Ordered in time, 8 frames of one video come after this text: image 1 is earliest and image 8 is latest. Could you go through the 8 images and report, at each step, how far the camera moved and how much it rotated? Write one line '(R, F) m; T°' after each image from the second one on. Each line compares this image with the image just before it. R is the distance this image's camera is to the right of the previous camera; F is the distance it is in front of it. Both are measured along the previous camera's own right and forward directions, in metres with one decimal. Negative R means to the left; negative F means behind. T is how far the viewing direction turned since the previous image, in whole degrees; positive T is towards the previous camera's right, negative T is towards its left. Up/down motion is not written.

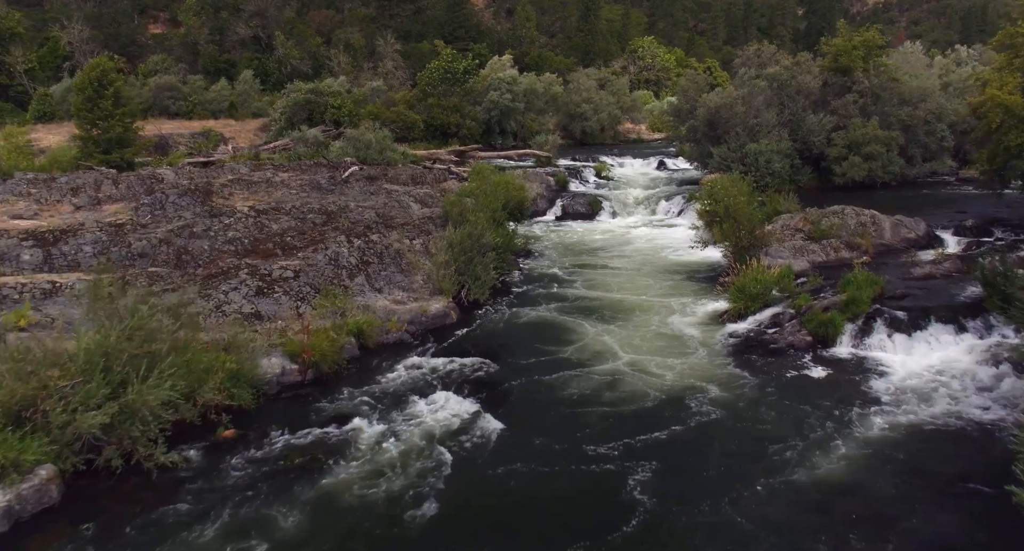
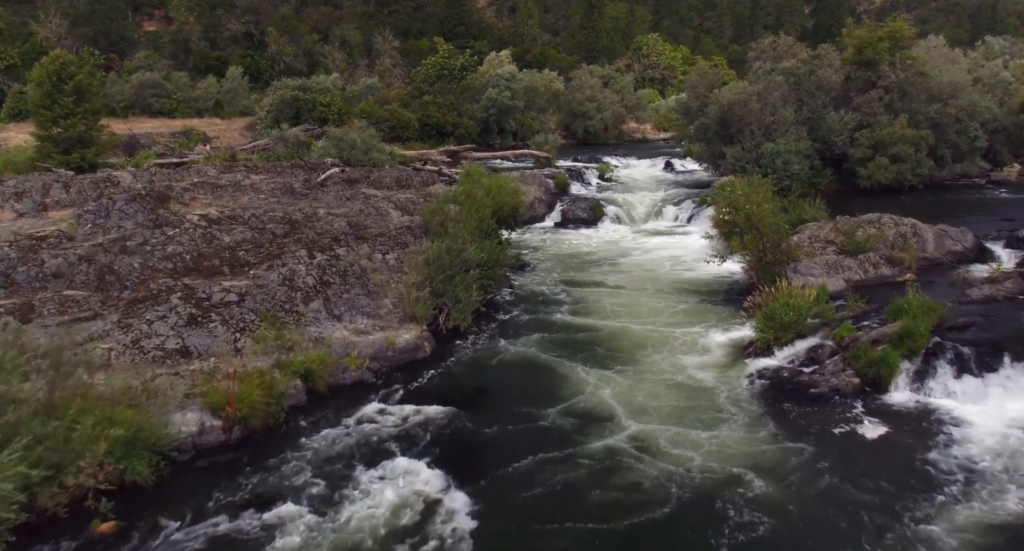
(+0.5, +3.3) m; 0°
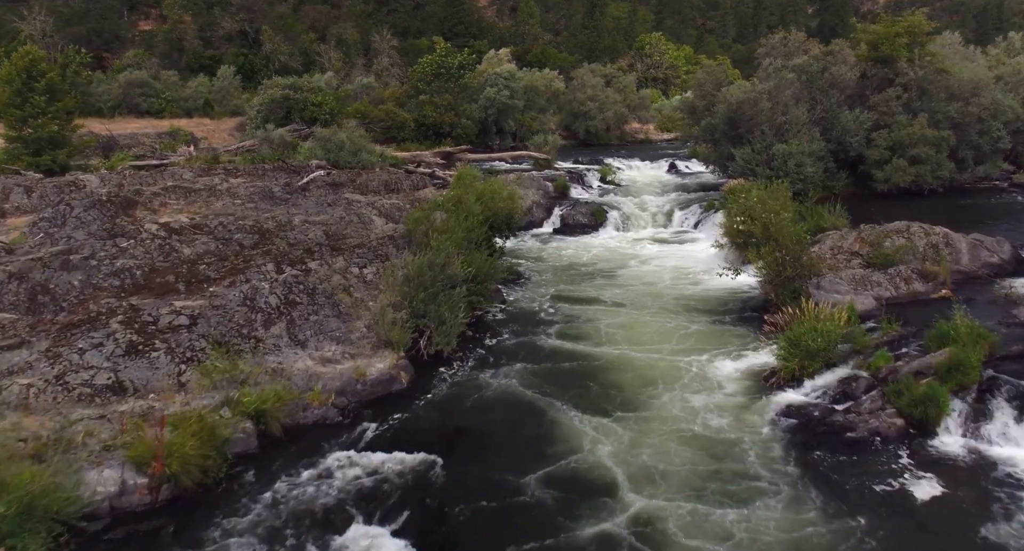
(+0.3, +2.1) m; 0°
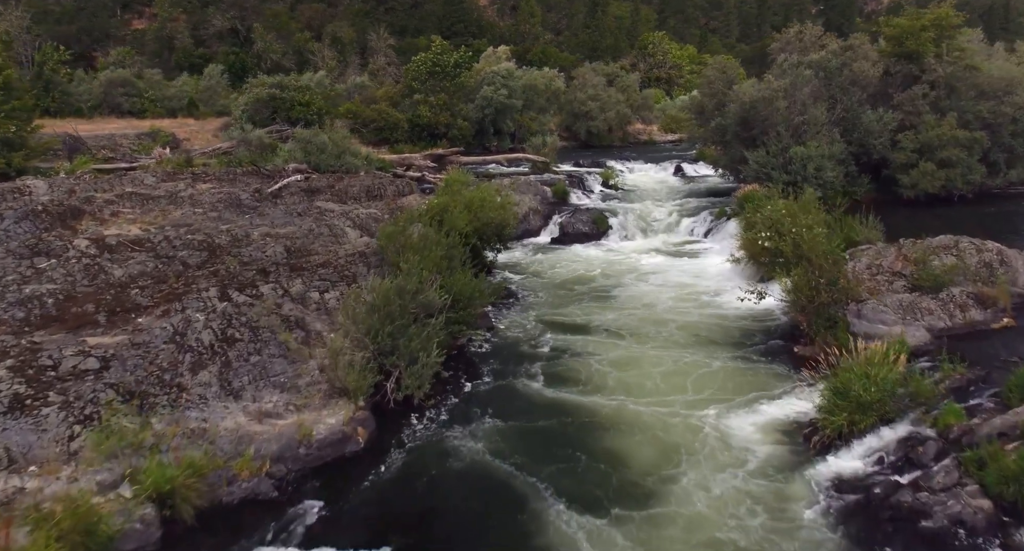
(+0.4, +2.8) m; 0°
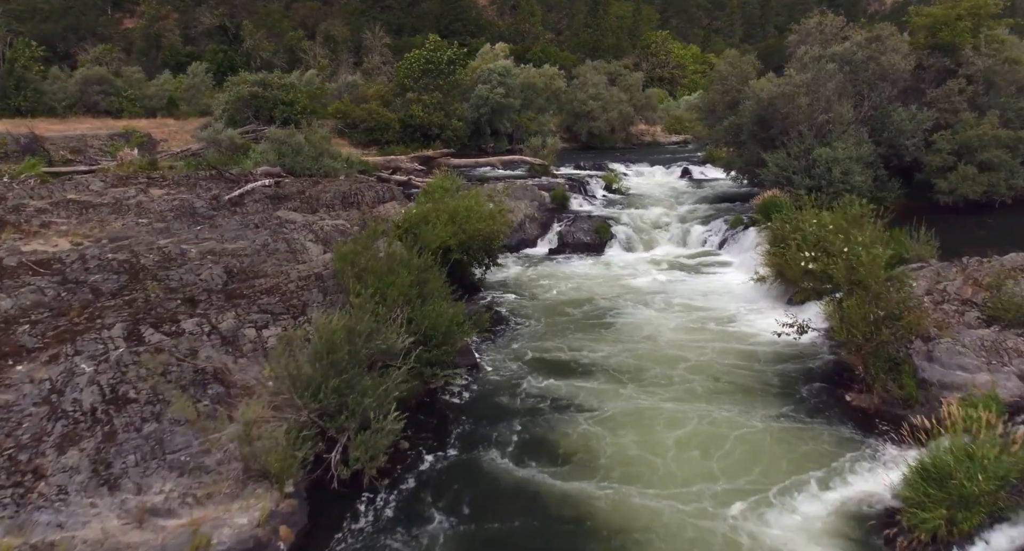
(+0.3, +3.2) m; 0°
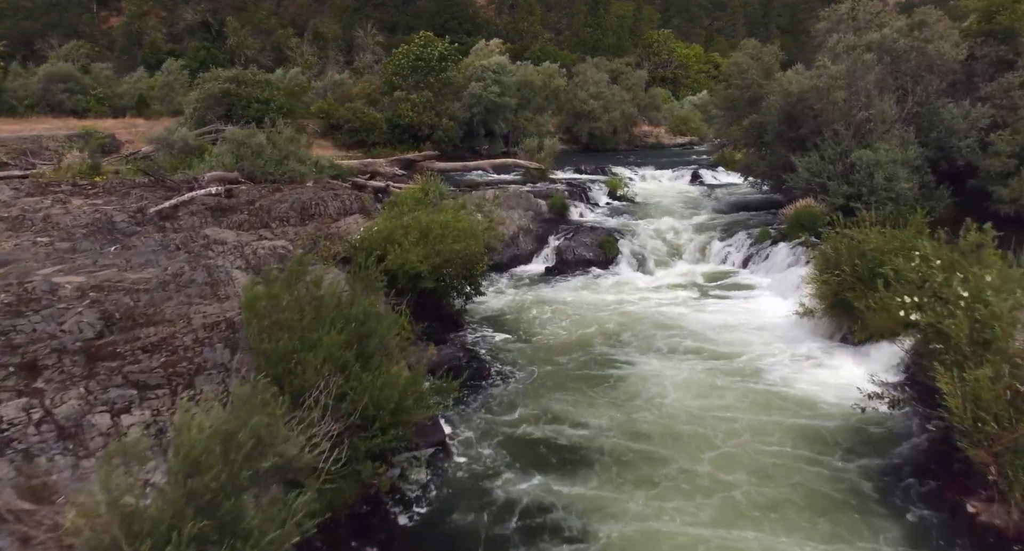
(+0.3, +4.1) m; 0°
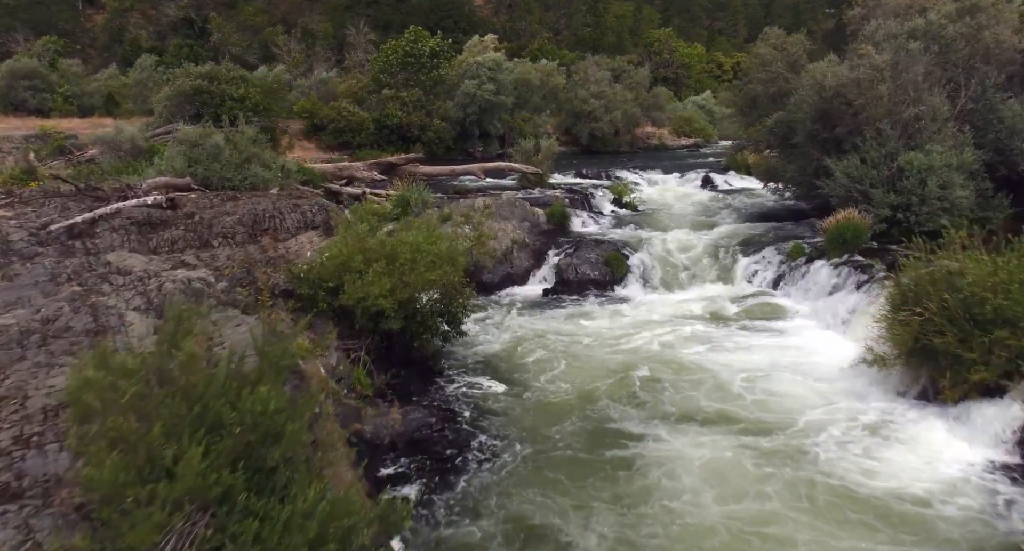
(+0.2, +3.6) m; 0°
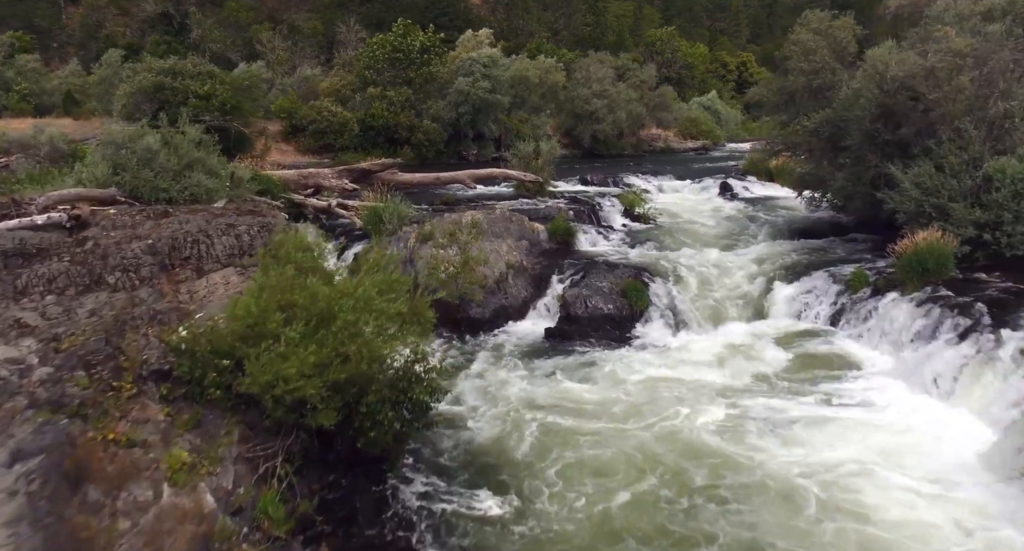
(+0.1, +4.4) m; 0°
